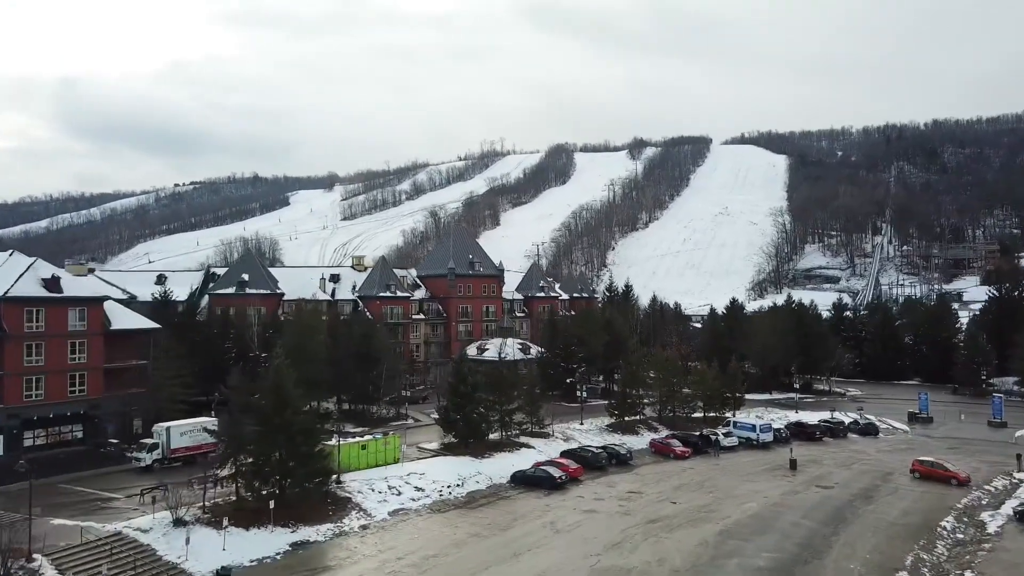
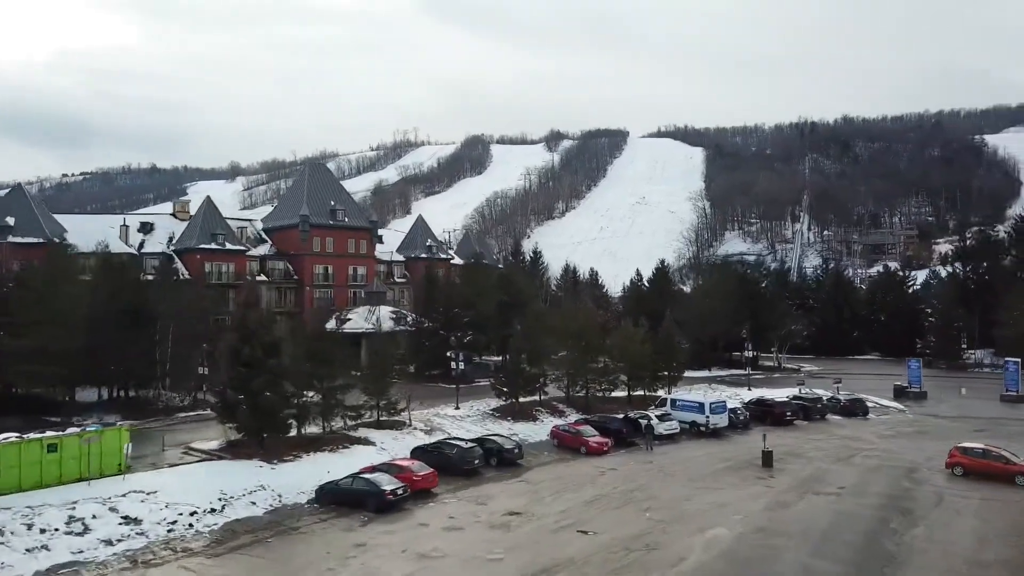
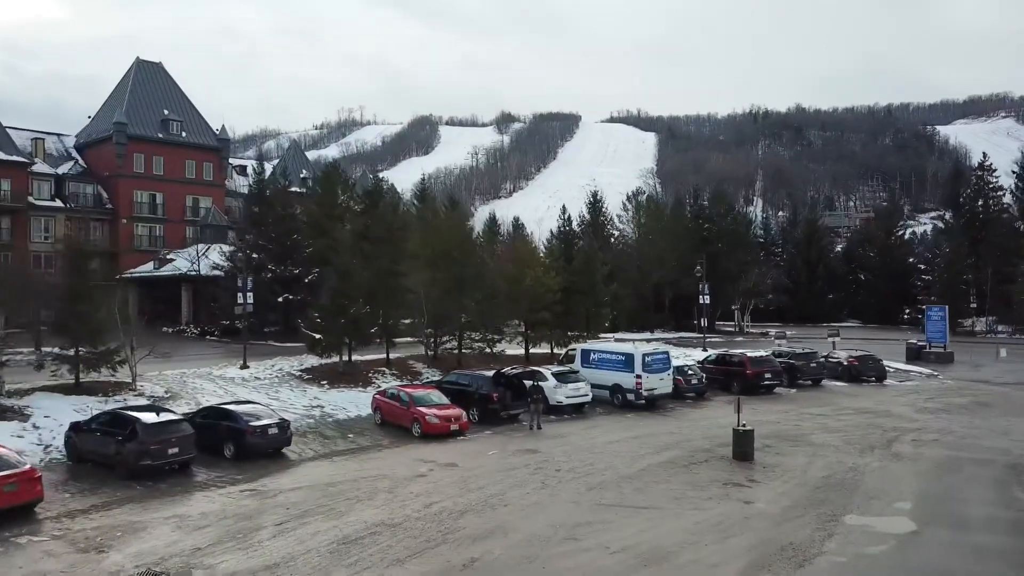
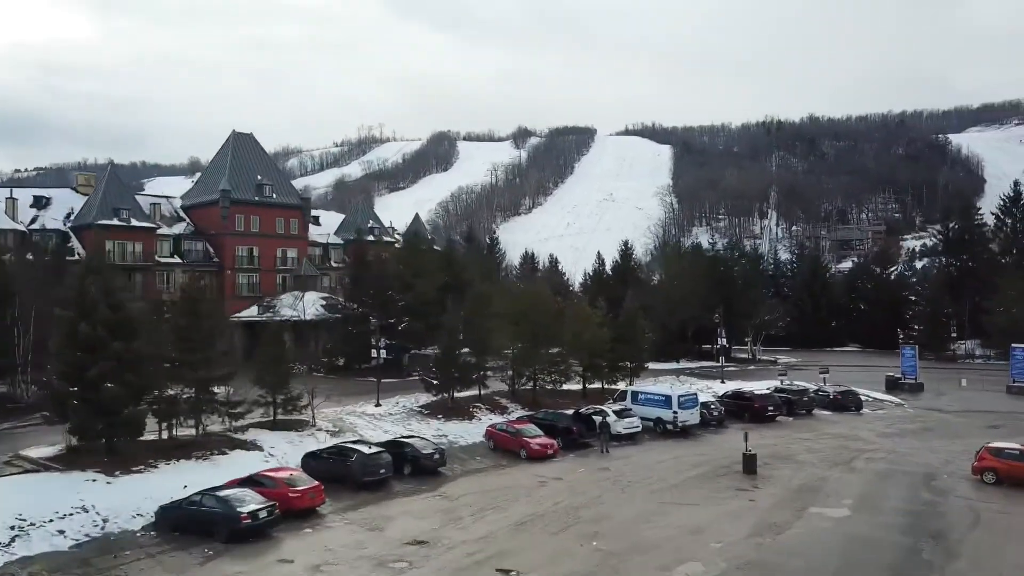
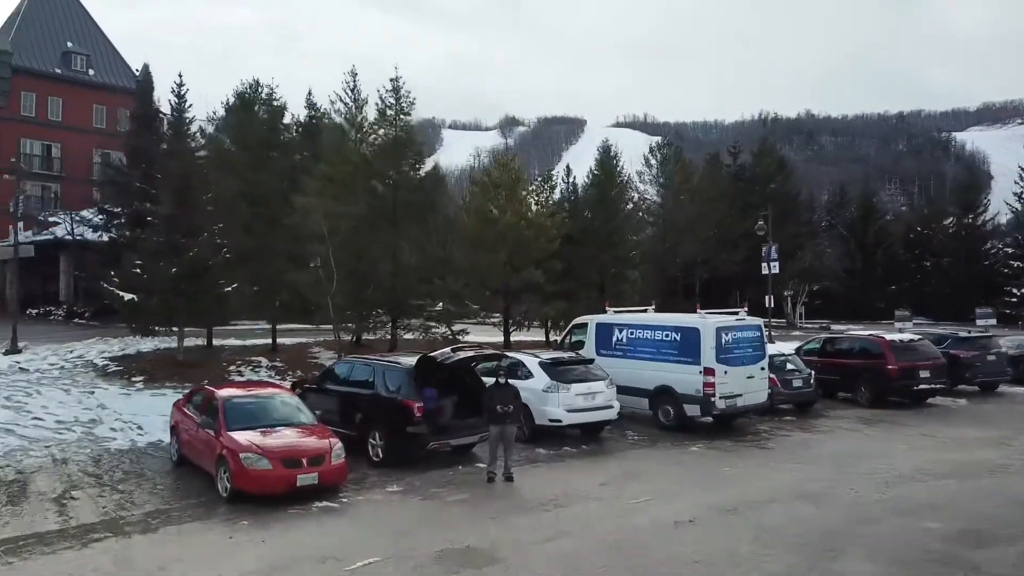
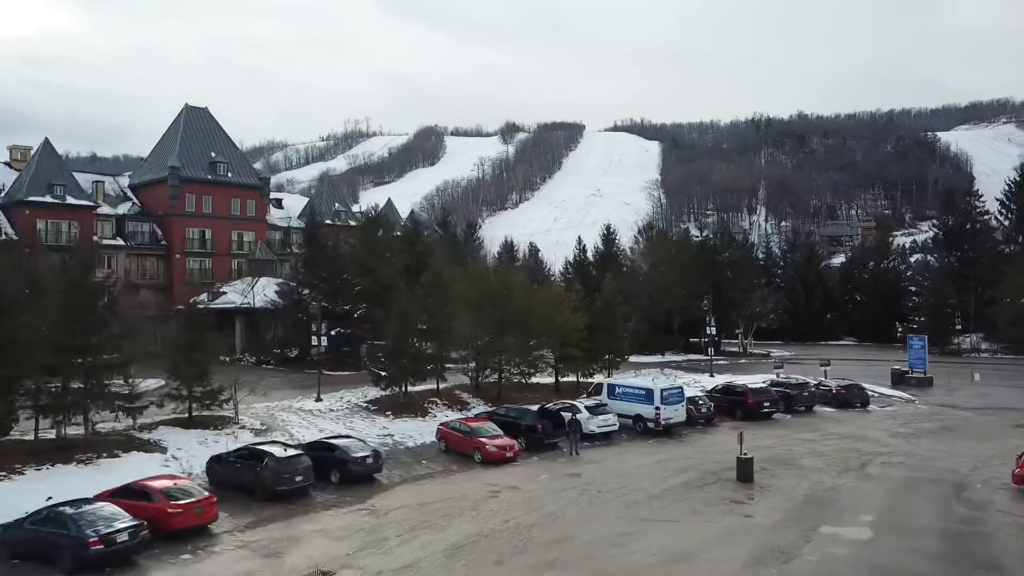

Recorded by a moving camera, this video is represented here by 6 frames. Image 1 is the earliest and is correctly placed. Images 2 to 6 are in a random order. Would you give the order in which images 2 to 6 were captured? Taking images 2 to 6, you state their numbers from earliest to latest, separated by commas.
2, 4, 6, 3, 5
